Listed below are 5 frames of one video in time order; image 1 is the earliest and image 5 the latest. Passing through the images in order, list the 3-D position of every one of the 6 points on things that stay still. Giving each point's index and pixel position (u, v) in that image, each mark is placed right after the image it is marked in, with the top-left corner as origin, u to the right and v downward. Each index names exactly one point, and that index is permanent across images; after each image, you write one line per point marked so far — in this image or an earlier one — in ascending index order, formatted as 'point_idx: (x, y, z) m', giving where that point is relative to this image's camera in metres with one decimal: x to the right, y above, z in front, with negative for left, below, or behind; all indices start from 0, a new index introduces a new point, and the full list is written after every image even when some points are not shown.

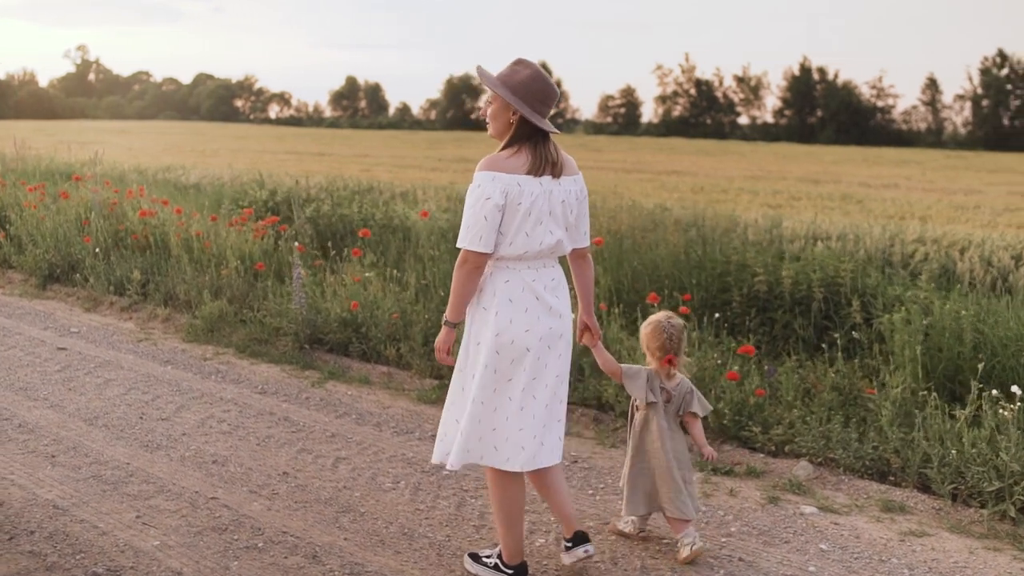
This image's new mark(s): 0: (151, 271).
0: (-2.8, +0.1, +8.6) m
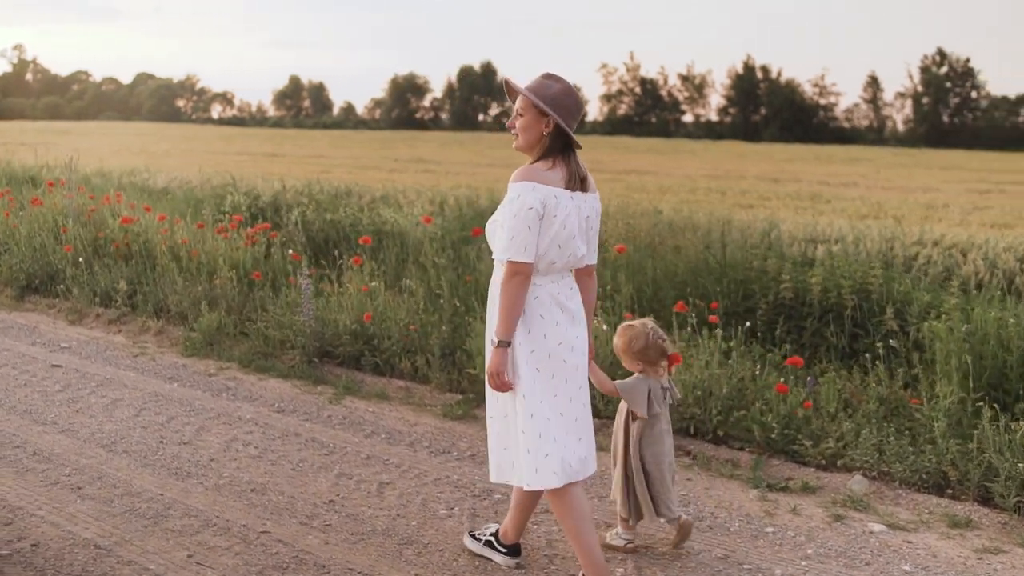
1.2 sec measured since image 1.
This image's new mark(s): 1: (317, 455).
0: (-2.8, +0.1, +8.2) m
1: (-0.9, -0.7, +5.0) m
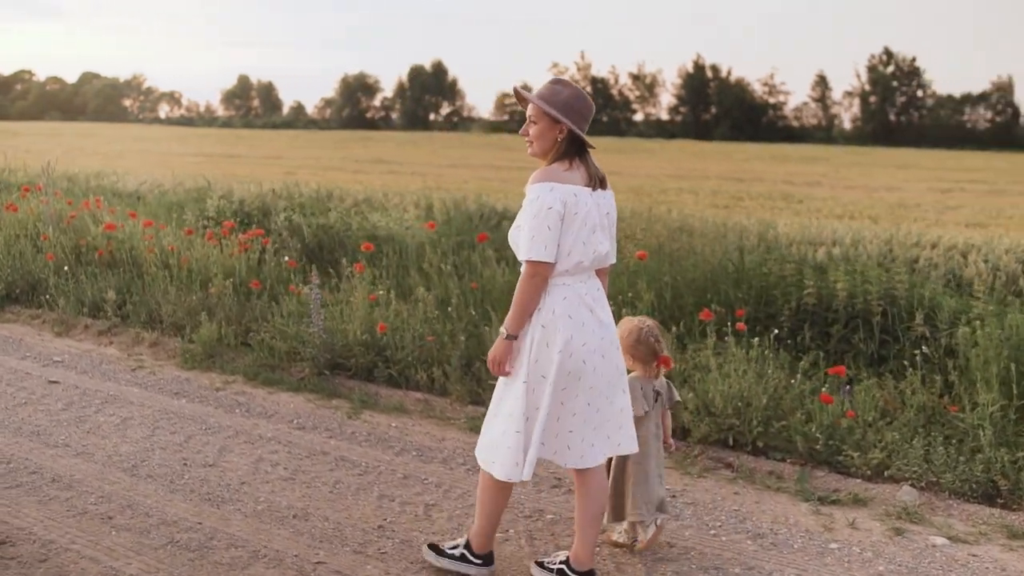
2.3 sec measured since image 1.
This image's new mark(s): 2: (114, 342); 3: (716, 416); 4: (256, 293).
0: (-2.7, 0.0, +7.9) m
1: (-0.7, -0.8, +4.7) m
2: (-2.6, -0.4, +7.3) m
3: (+1.0, -0.6, +5.4) m
4: (-1.8, 0.0, +7.6) m
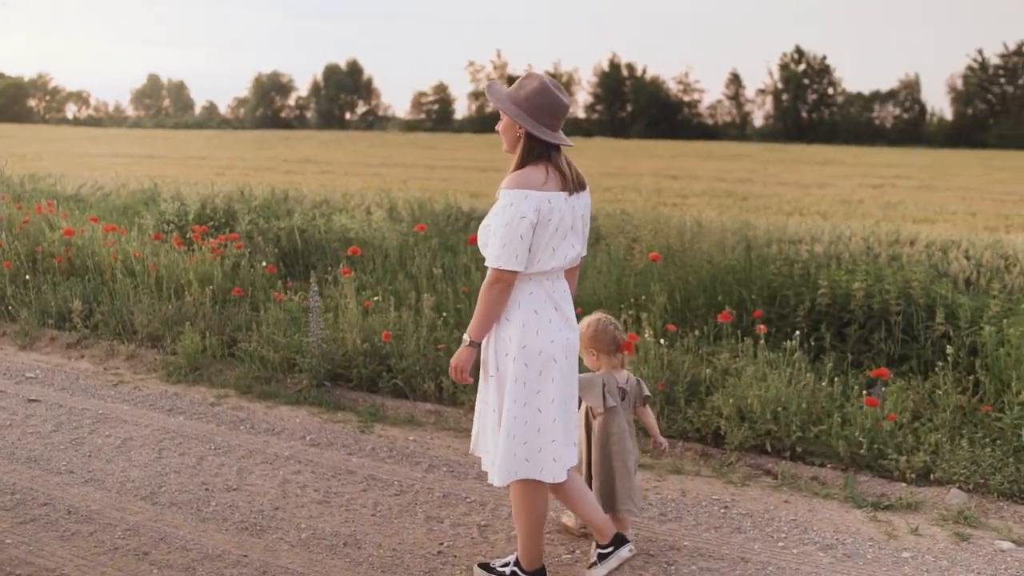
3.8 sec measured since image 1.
0: (-2.8, -0.1, +7.4) m
1: (-0.5, -0.8, +4.4) m
2: (-2.6, -0.4, +6.9) m
3: (+1.1, -0.6, +5.2) m
4: (-1.8, -0.1, +7.2) m
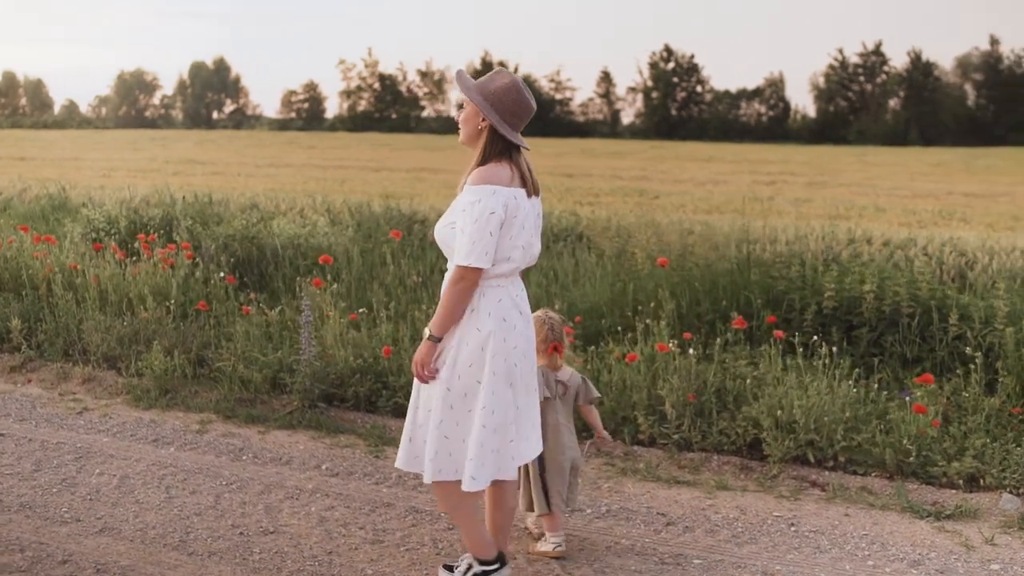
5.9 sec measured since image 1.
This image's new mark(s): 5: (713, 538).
0: (-2.9, -0.2, +6.8) m
1: (-0.3, -0.9, +4.1) m
2: (-2.7, -0.5, +6.2) m
3: (+1.3, -0.6, +5.0) m
4: (-1.9, -0.2, +6.6) m
5: (+0.7, -0.9, +4.2) m
